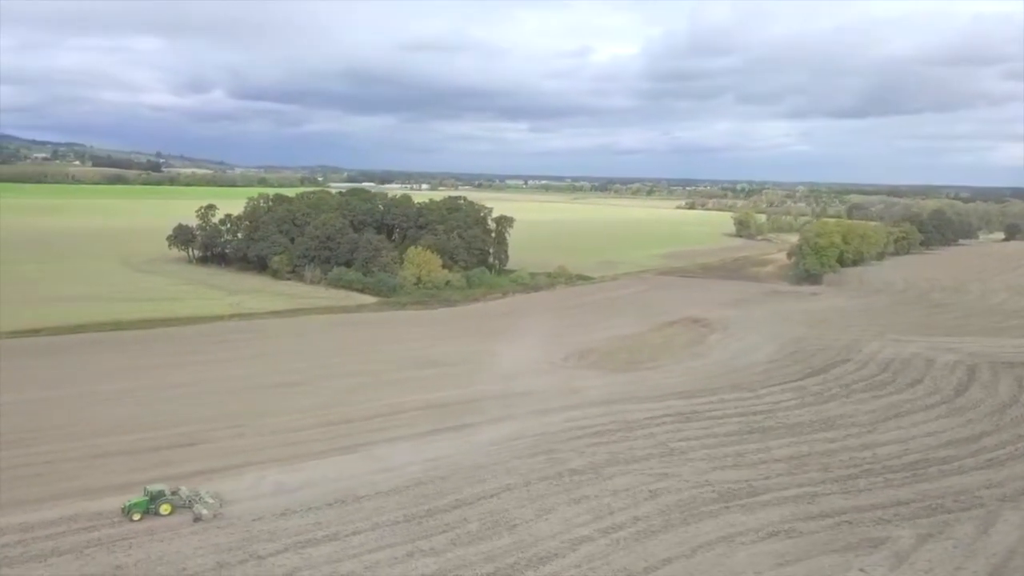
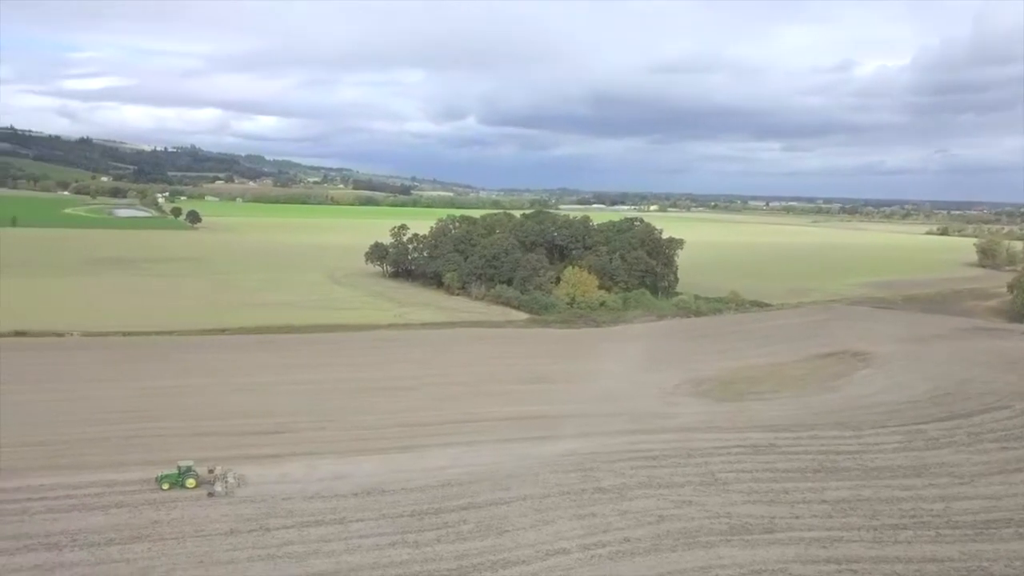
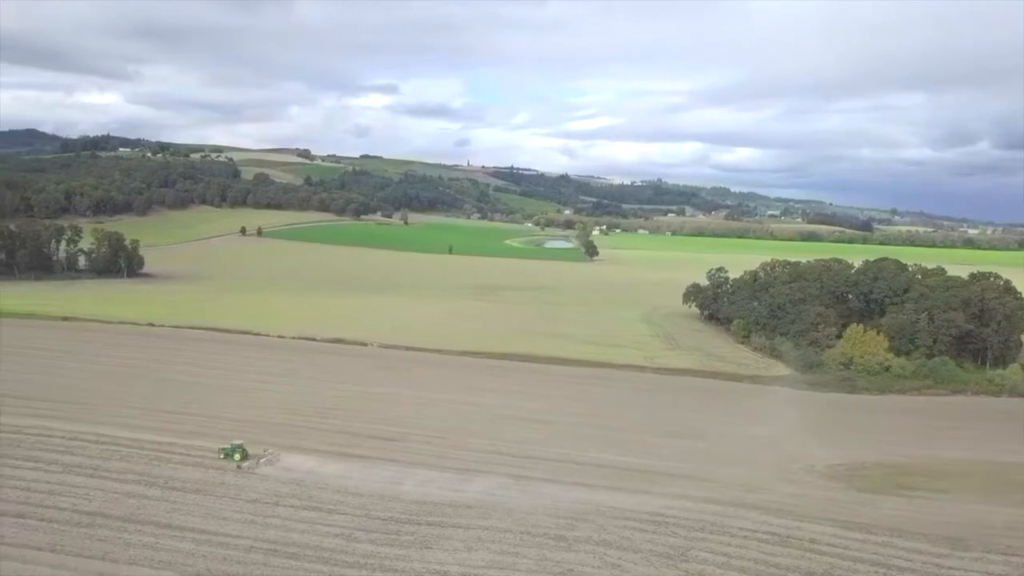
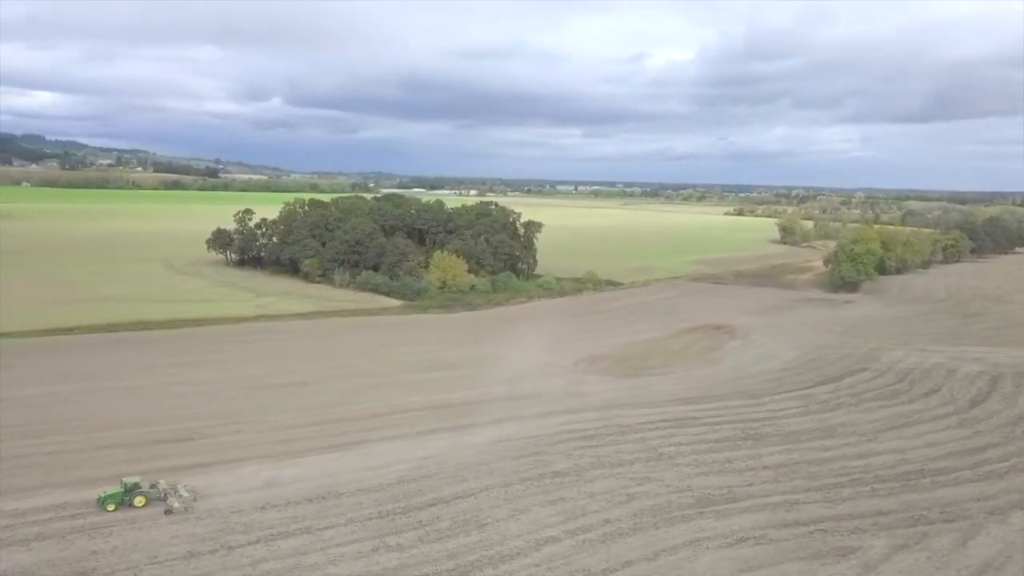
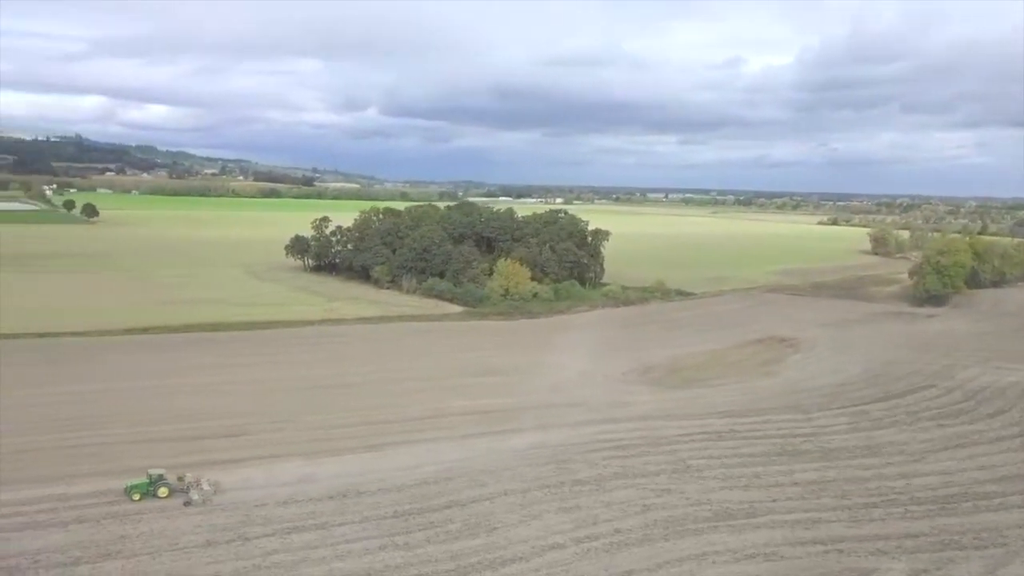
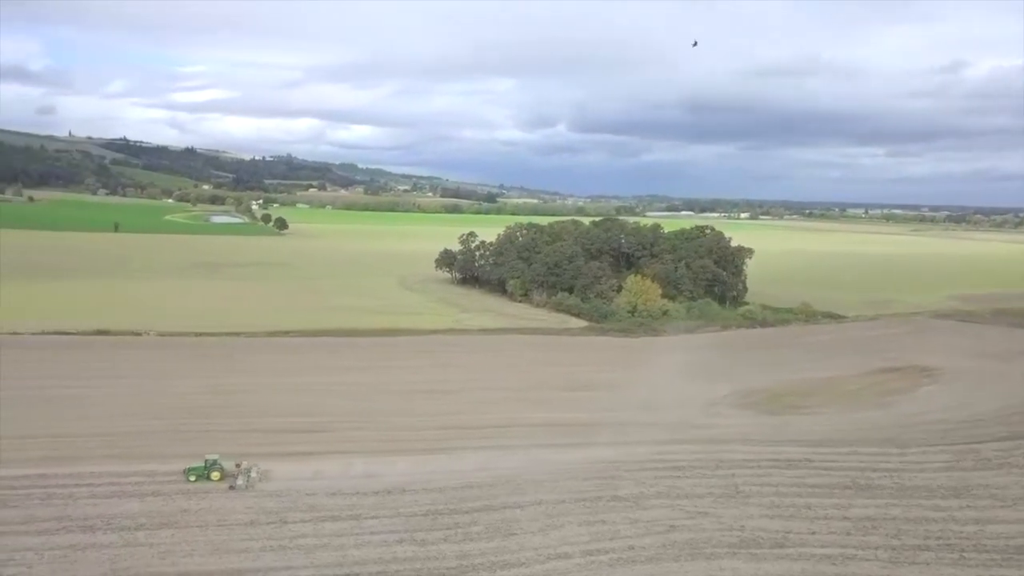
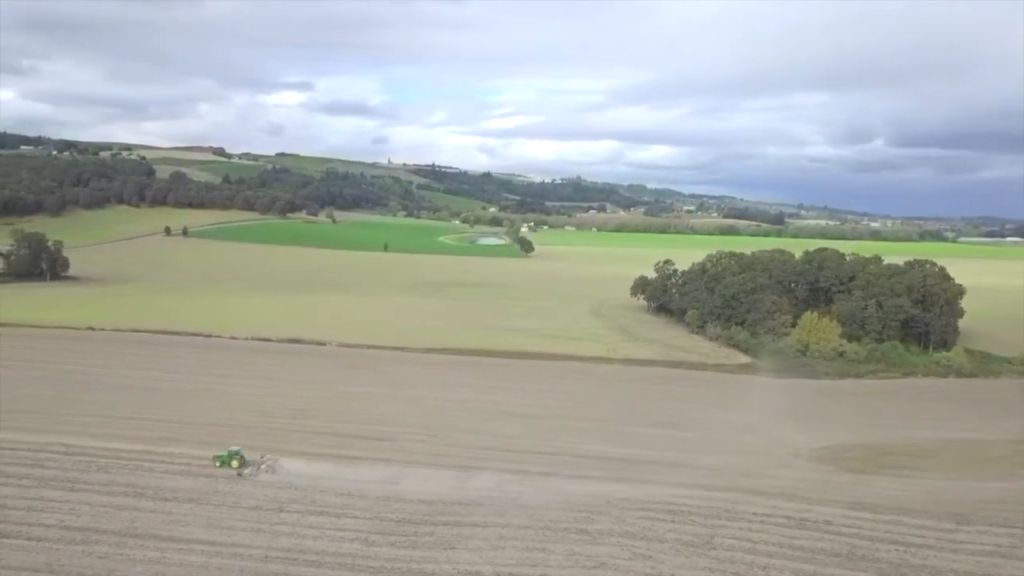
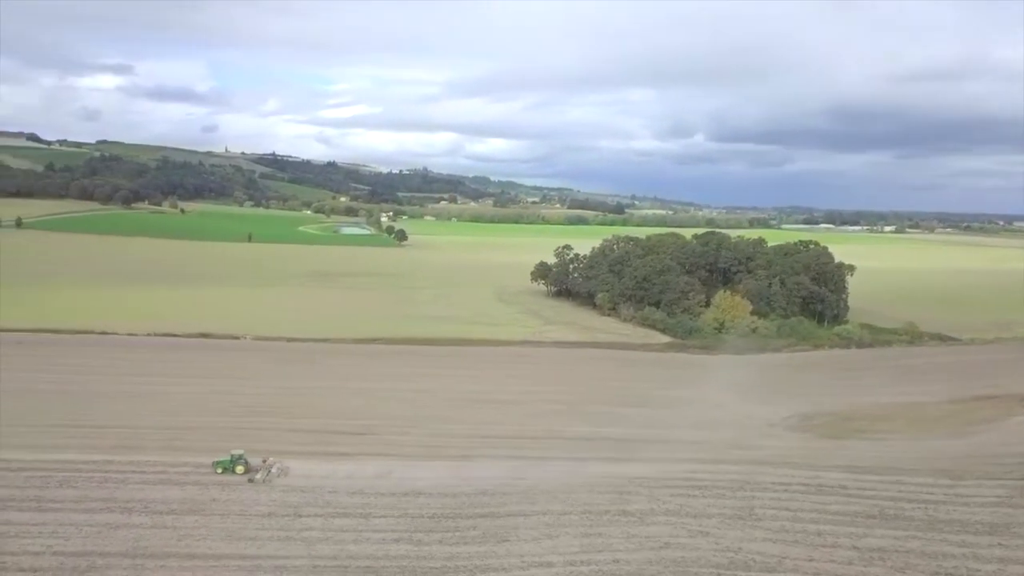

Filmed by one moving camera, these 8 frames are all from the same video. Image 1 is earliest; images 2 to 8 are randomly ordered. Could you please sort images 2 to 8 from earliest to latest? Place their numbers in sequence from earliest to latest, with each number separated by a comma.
4, 5, 2, 6, 8, 7, 3
